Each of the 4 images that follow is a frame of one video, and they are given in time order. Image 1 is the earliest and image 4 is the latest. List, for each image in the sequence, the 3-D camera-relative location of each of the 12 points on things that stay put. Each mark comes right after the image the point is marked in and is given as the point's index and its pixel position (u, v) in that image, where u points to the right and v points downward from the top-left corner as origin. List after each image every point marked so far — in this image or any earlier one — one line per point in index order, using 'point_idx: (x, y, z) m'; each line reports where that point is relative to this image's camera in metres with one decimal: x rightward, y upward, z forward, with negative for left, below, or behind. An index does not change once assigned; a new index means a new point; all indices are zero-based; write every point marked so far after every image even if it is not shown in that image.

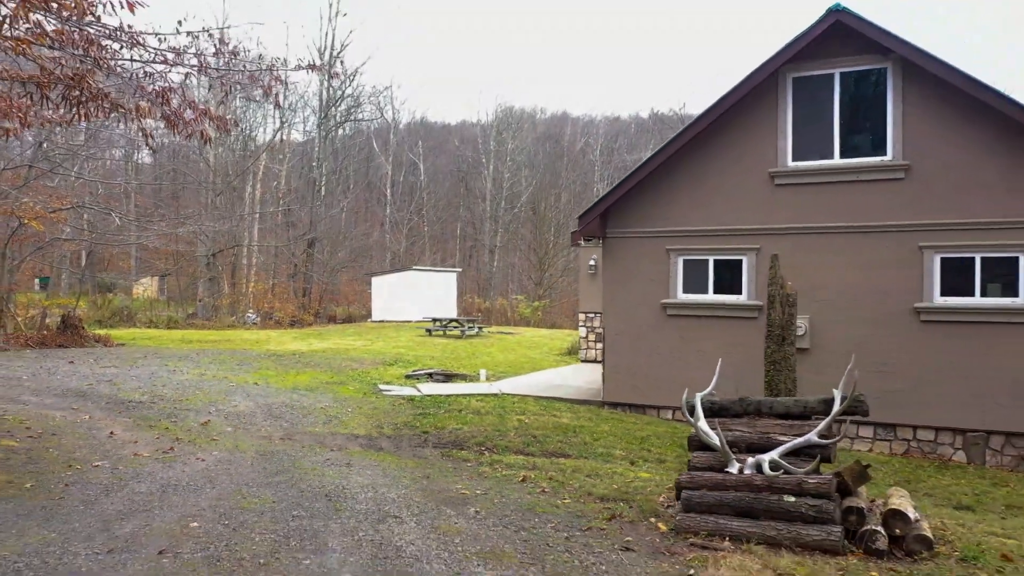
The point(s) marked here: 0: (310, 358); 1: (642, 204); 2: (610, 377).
0: (-3.1, -1.1, +17.2) m
1: (+1.2, +0.8, +10.1) m
2: (+0.9, -0.8, +10.3) m
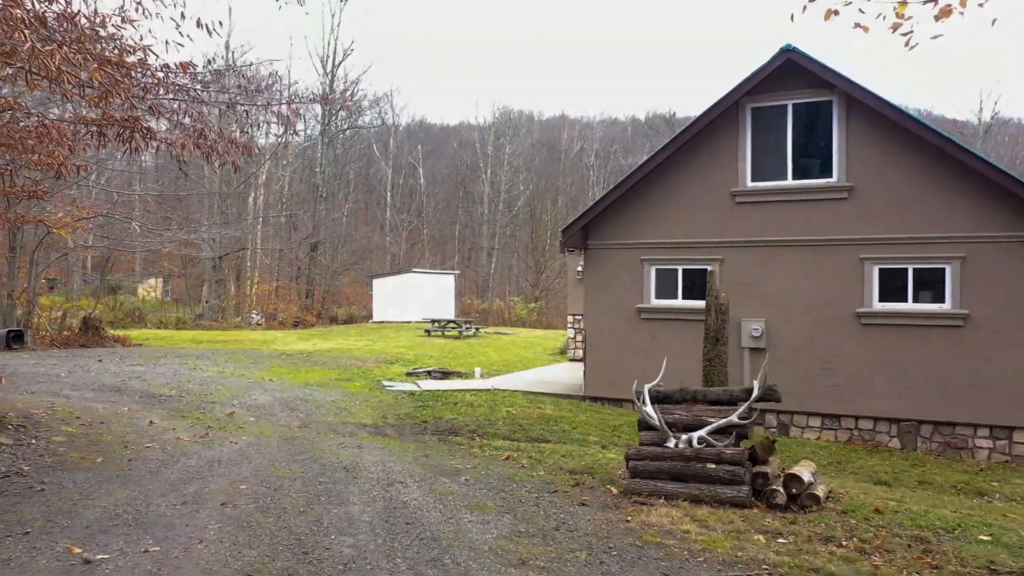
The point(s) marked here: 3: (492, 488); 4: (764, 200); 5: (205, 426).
0: (-3.2, -1.1, +18.3) m
1: (+1.1, +0.7, +11.2) m
2: (+0.8, -0.9, +11.4) m
3: (-0.1, -1.0, +5.7) m
4: (+2.3, +0.8, +10.3) m
5: (-2.5, -1.1, +8.9) m
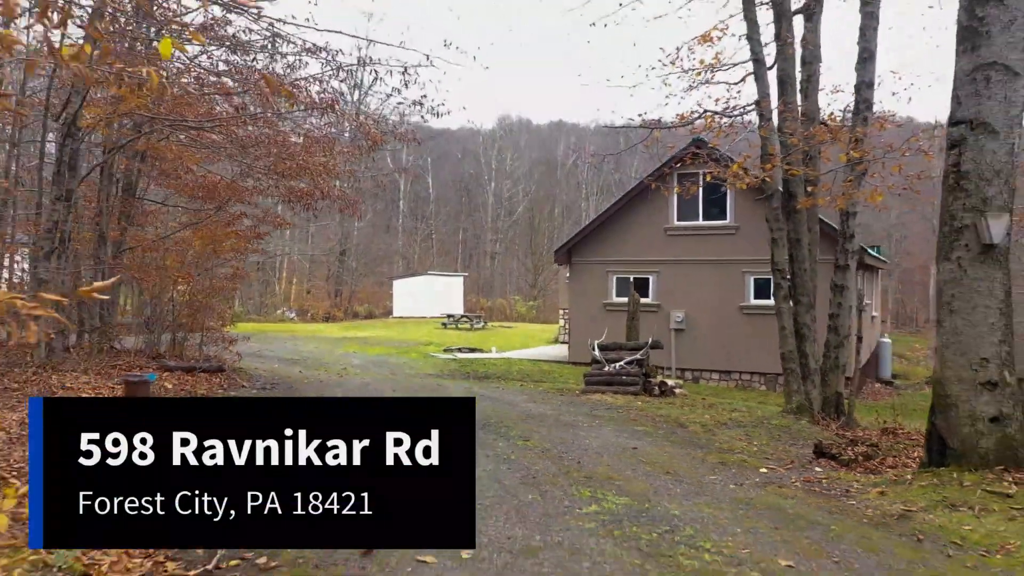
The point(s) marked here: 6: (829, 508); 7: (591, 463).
0: (-3.1, -1.1, +24.0) m
1: (+1.2, +0.7, +16.9) m
2: (+1.0, -0.9, +17.1) m
3: (0.0, -1.1, +11.4) m
4: (+2.5, +0.8, +16.0) m
5: (-2.4, -1.1, +14.6) m
6: (+1.2, -0.8, +4.3) m
7: (+0.4, -0.9, +5.4) m
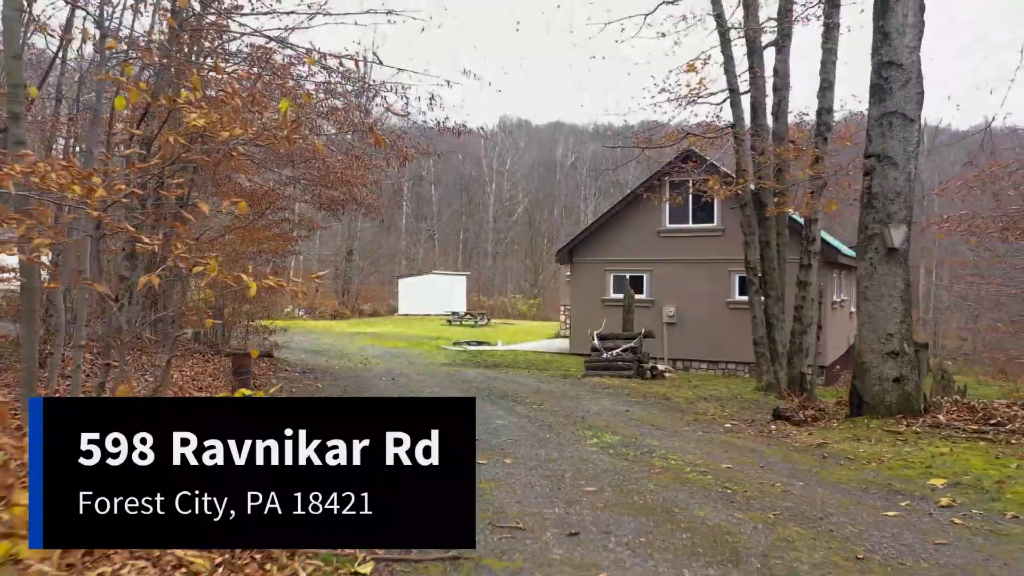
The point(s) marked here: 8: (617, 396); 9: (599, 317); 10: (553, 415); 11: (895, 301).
0: (-3.0, -1.1, +25.5) m
1: (+1.3, +0.7, +18.4) m
2: (+1.1, -0.9, +18.6) m
3: (+0.2, -1.0, +12.9) m
4: (+2.6, +0.8, +17.4) m
5: (-2.3, -1.1, +16.0) m
6: (+1.3, -0.8, +5.8) m
7: (+0.5, -0.8, +6.9) m
8: (+0.9, -0.9, +9.4) m
9: (+1.4, -0.5, +18.3) m
10: (+0.3, -0.8, +7.2) m
11: (+2.1, -0.1, +6.0) m
